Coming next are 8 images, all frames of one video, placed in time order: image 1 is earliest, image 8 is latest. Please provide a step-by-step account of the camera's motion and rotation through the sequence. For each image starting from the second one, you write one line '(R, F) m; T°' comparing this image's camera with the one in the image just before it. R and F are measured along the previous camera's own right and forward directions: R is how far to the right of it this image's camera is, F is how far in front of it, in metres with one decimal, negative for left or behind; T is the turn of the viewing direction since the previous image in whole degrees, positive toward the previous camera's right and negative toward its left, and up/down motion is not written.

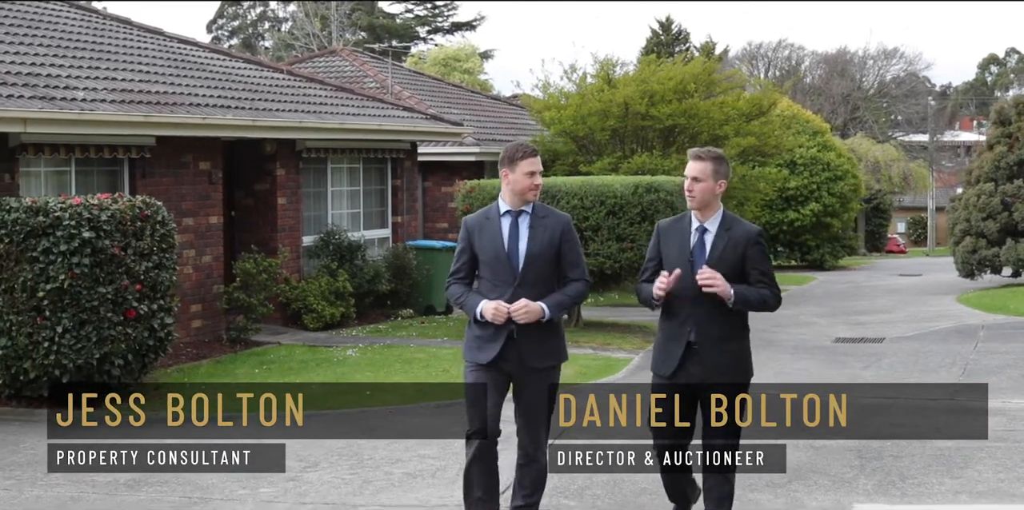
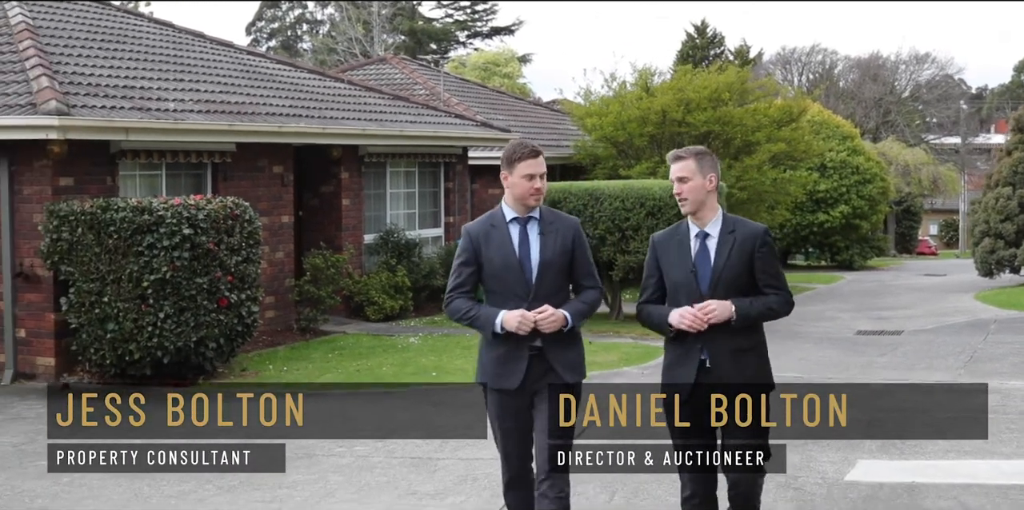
(-0.2, -1.1) m; -2°
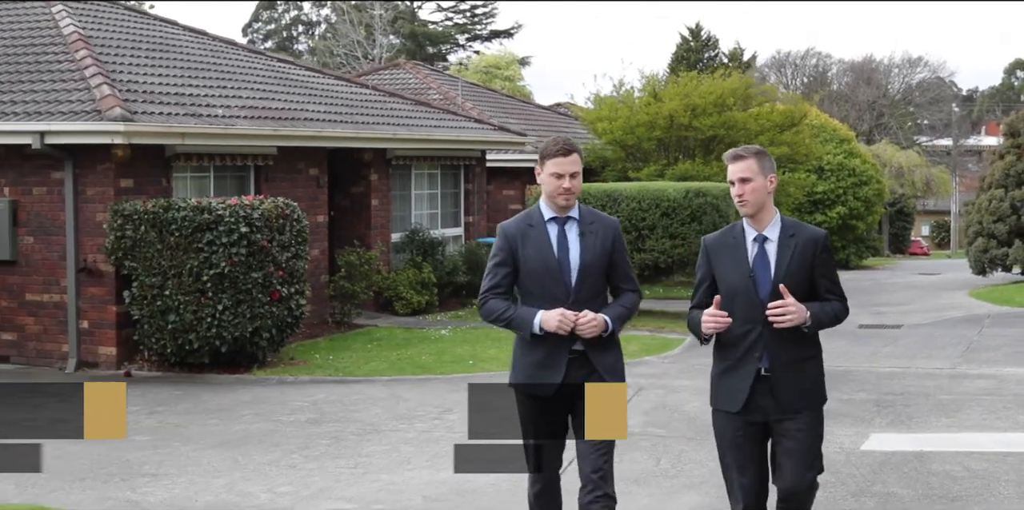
(-0.4, -0.9) m; 0°
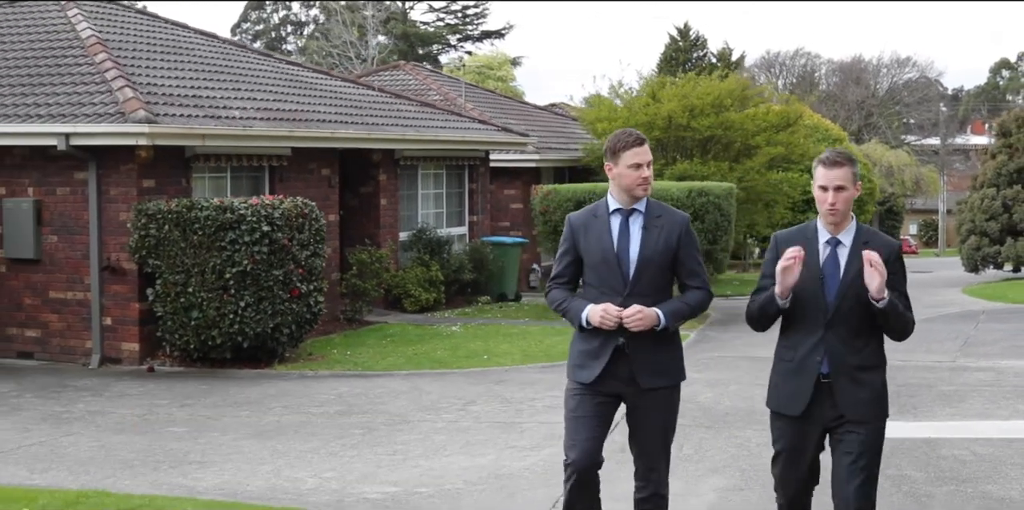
(-0.3, -0.4) m; +1°
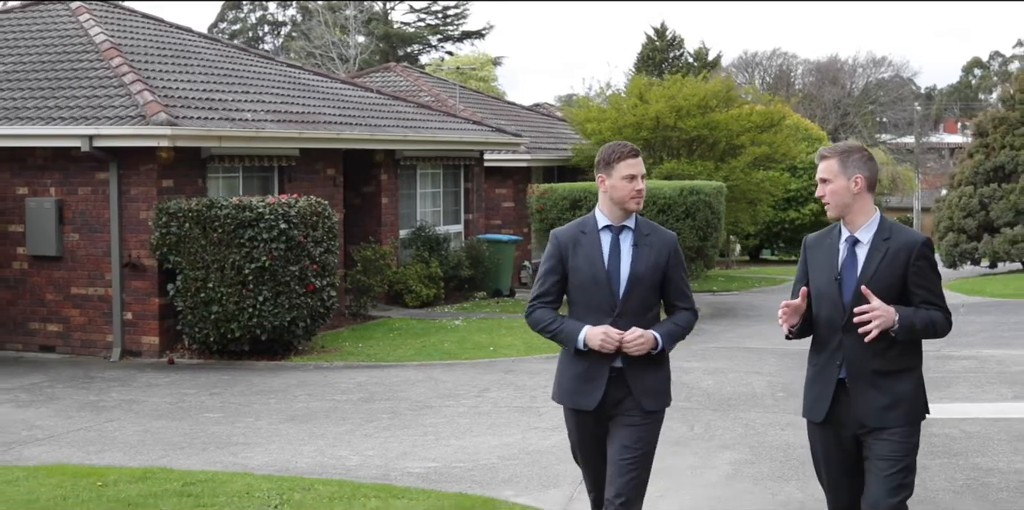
(-0.3, -0.6) m; +1°
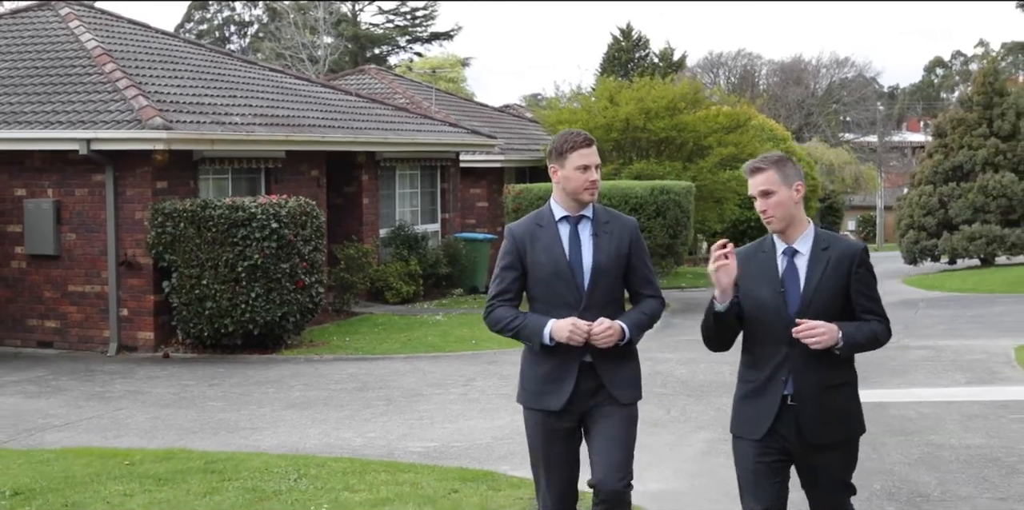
(-0.2, -0.7) m; +2°
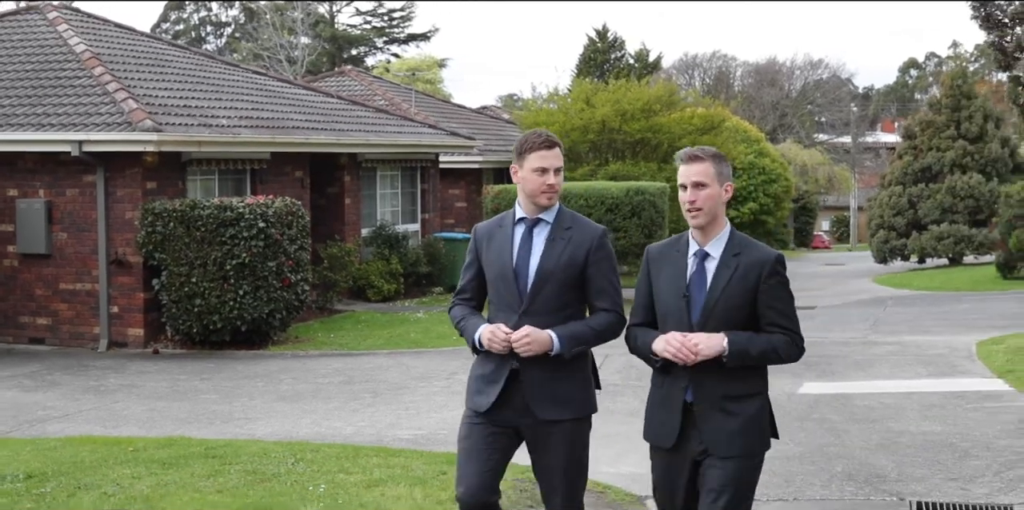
(0.0, -0.5) m; +1°
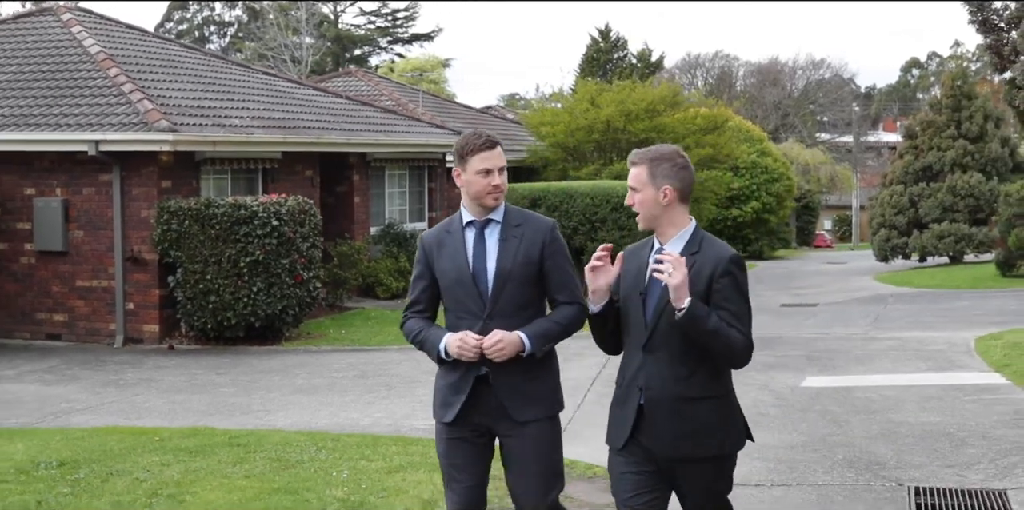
(-0.1, -0.3) m; 0°
